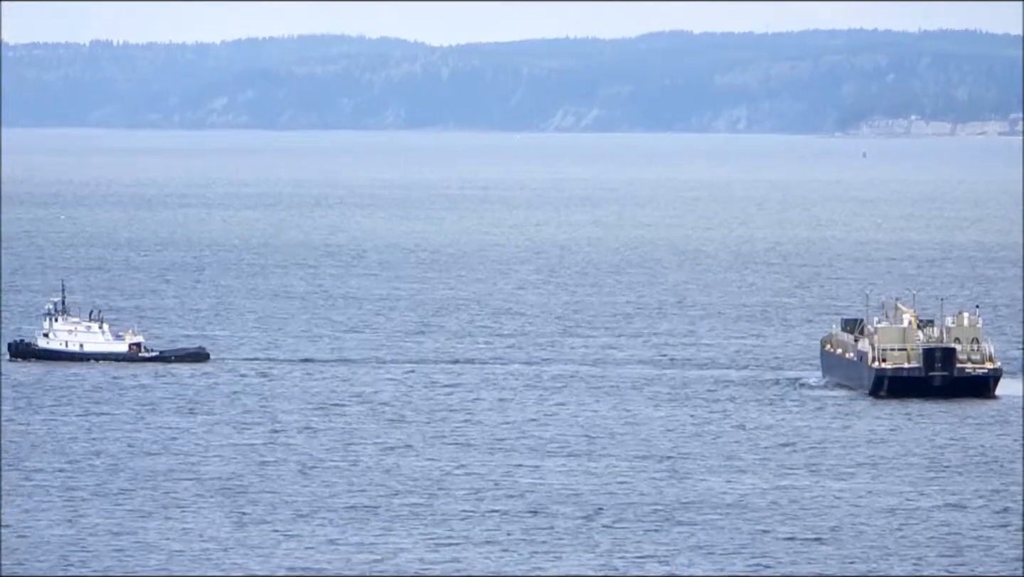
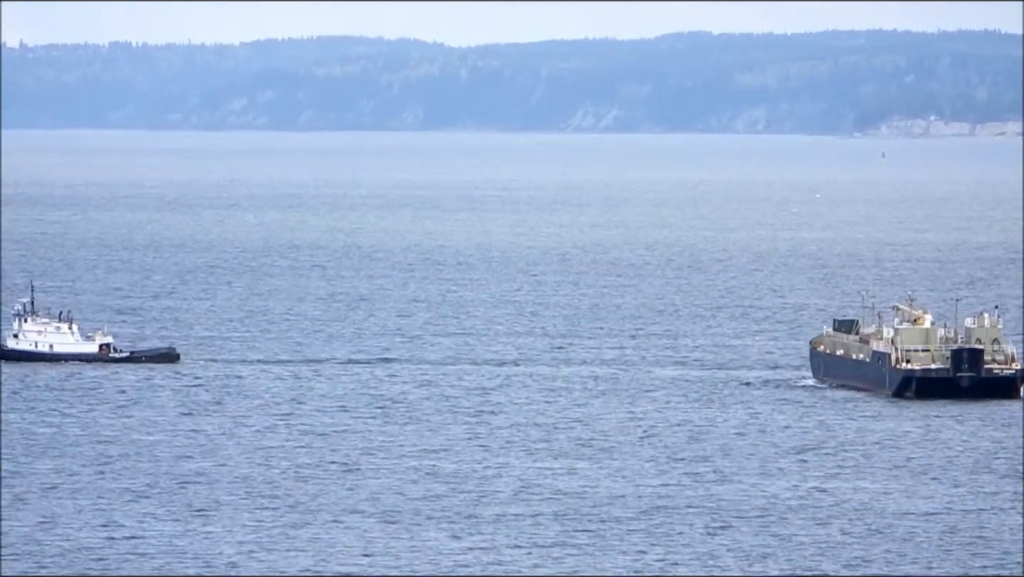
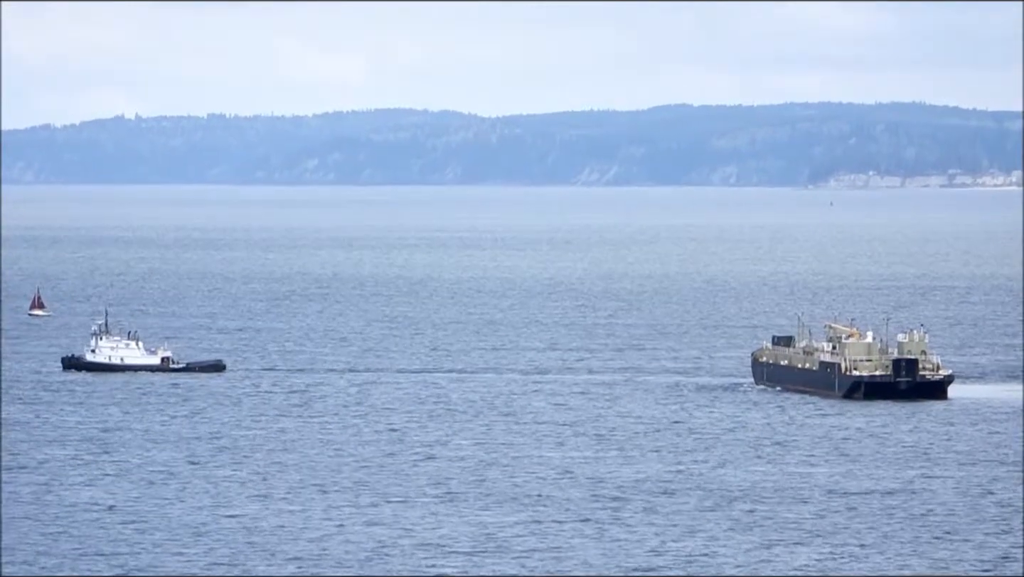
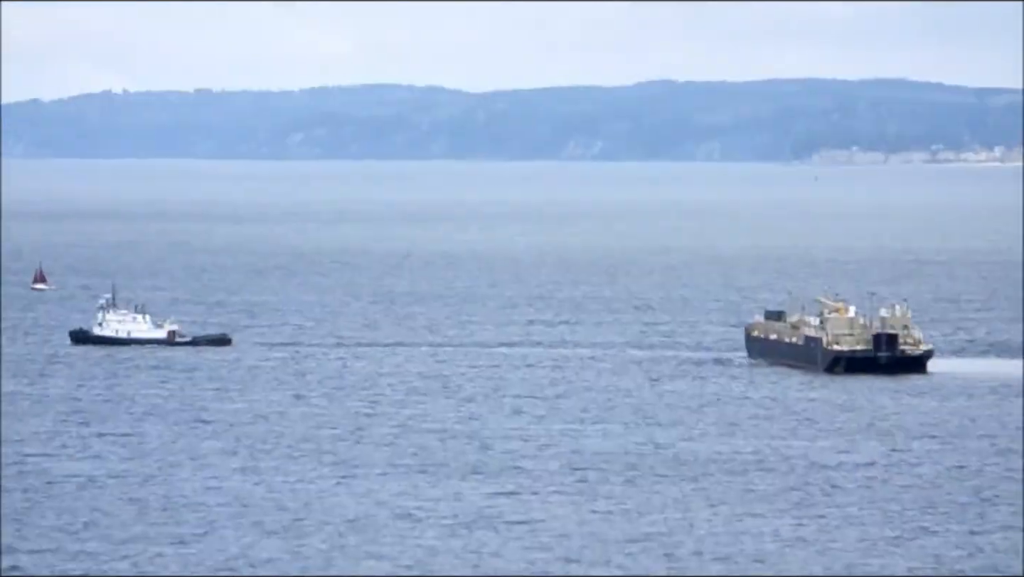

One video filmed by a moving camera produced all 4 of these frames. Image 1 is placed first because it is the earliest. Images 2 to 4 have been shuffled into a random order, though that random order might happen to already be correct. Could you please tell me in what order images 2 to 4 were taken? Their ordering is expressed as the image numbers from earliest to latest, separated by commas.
2, 4, 3
